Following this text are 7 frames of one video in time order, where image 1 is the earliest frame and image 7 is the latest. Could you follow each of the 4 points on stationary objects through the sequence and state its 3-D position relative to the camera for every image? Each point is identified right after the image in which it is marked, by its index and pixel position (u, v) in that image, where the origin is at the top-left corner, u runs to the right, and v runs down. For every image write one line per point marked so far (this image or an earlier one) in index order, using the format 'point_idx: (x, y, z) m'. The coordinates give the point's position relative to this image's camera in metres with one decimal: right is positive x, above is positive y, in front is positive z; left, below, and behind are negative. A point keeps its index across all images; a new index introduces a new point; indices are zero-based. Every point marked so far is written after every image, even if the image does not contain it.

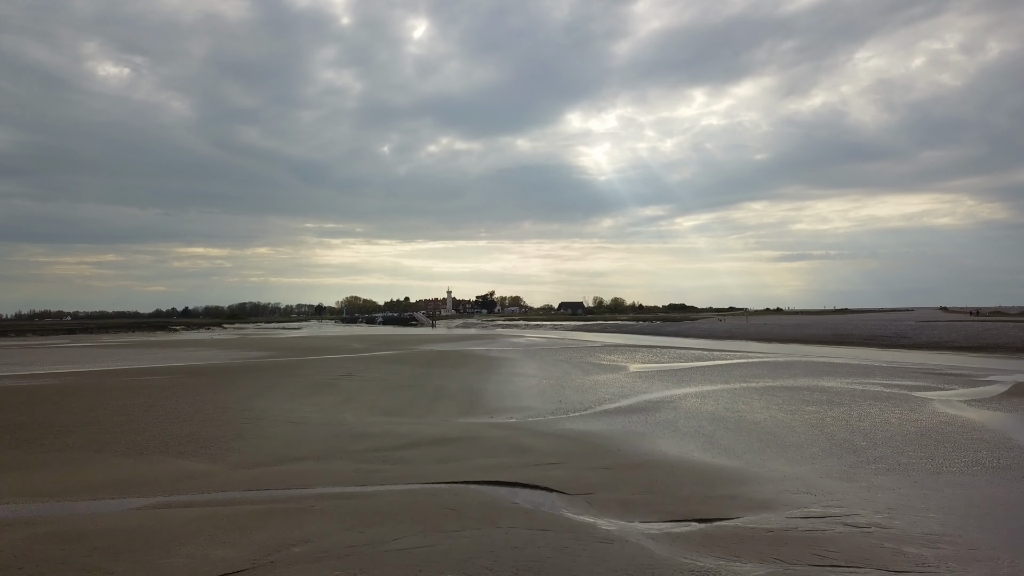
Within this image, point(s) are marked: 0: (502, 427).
0: (-0.2, -2.5, +9.5) m
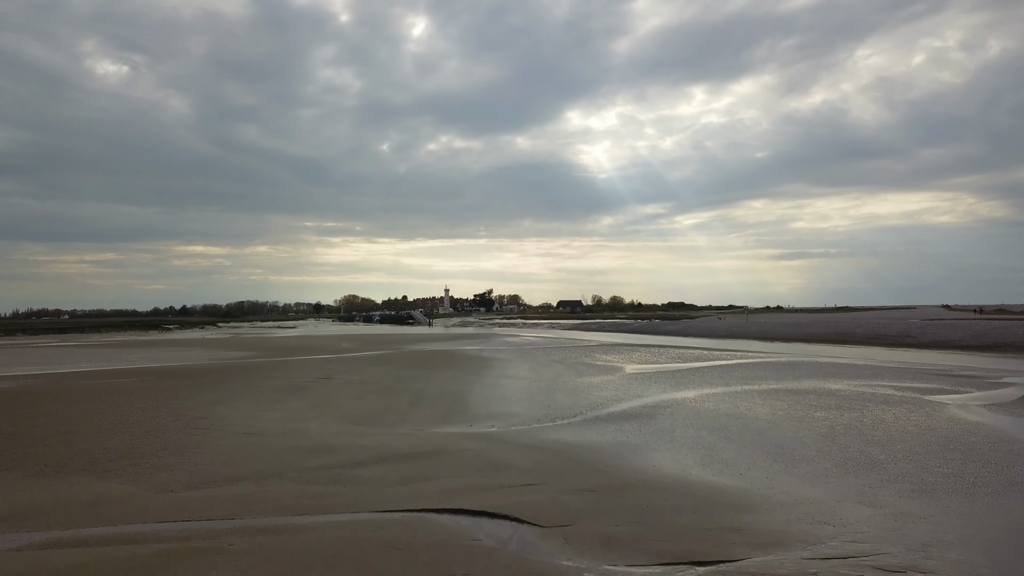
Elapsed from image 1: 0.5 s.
0: (-0.6, -2.4, +8.6) m
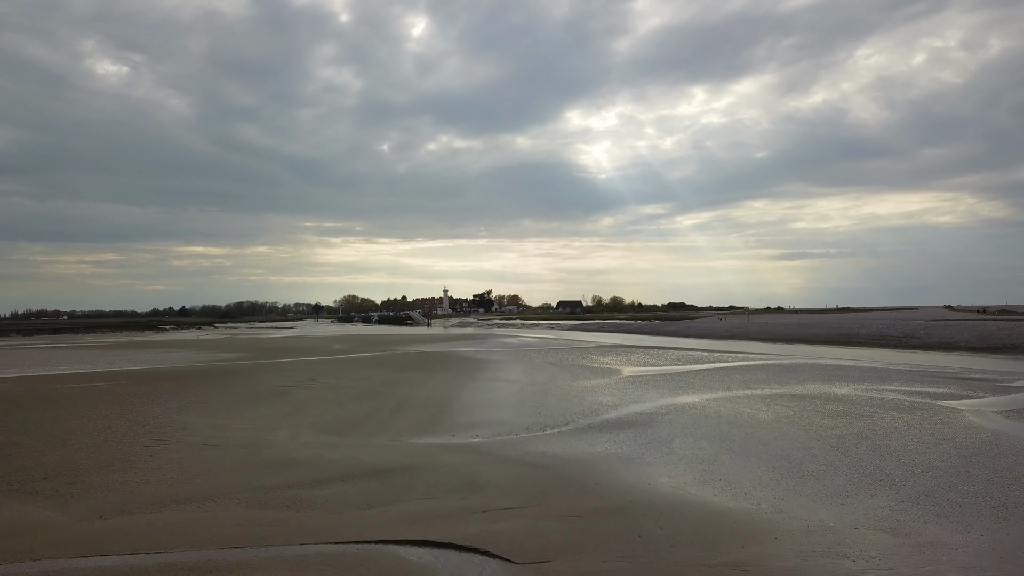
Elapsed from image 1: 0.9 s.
0: (-0.8, -2.4, +7.9) m
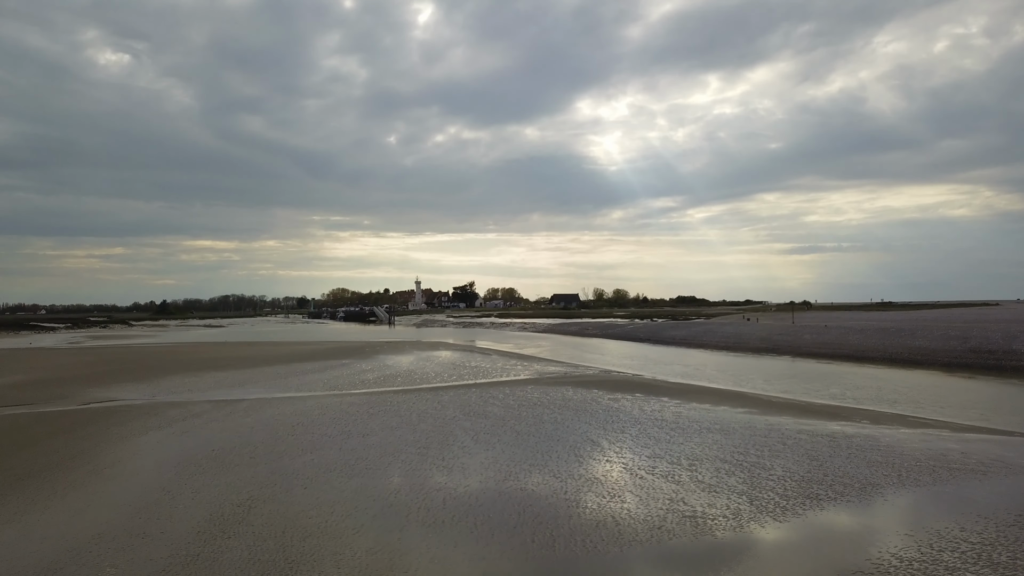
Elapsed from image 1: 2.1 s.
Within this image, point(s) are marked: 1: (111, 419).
0: (-6.4, -2.2, -5.1) m
1: (-8.4, -2.7, +11.1) m
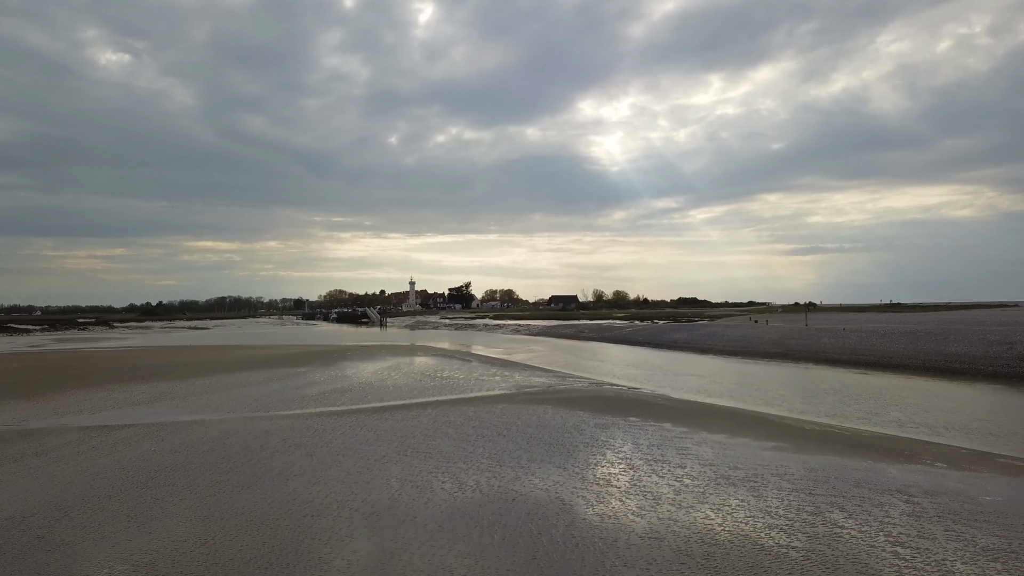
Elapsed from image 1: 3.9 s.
0: (-7.3, -2.0, -8.0) m
1: (-9.2, -2.6, +8.3) m
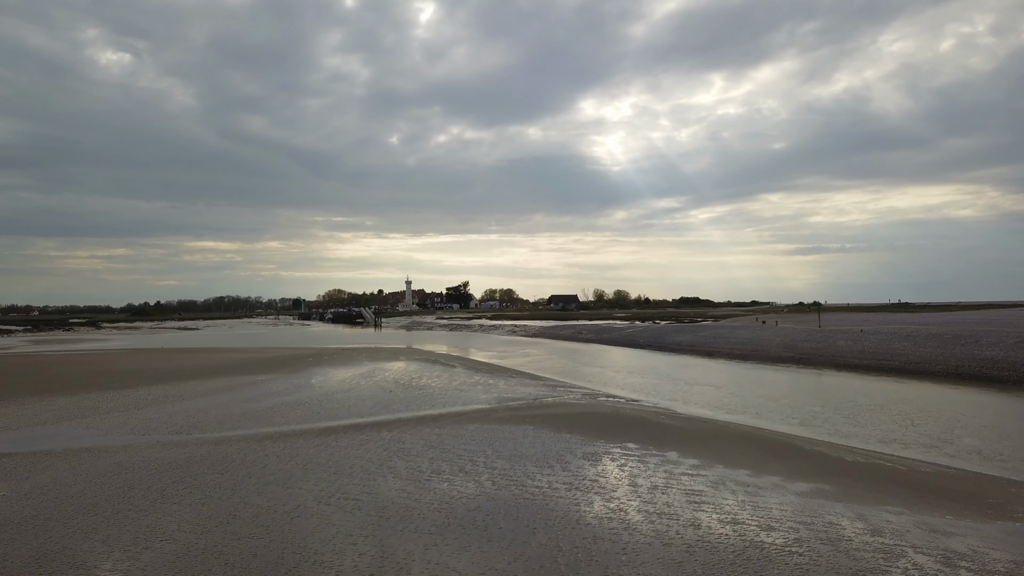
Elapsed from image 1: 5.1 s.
0: (-7.8, -2.0, -10.1) m
1: (-9.7, -2.6, +6.2) m
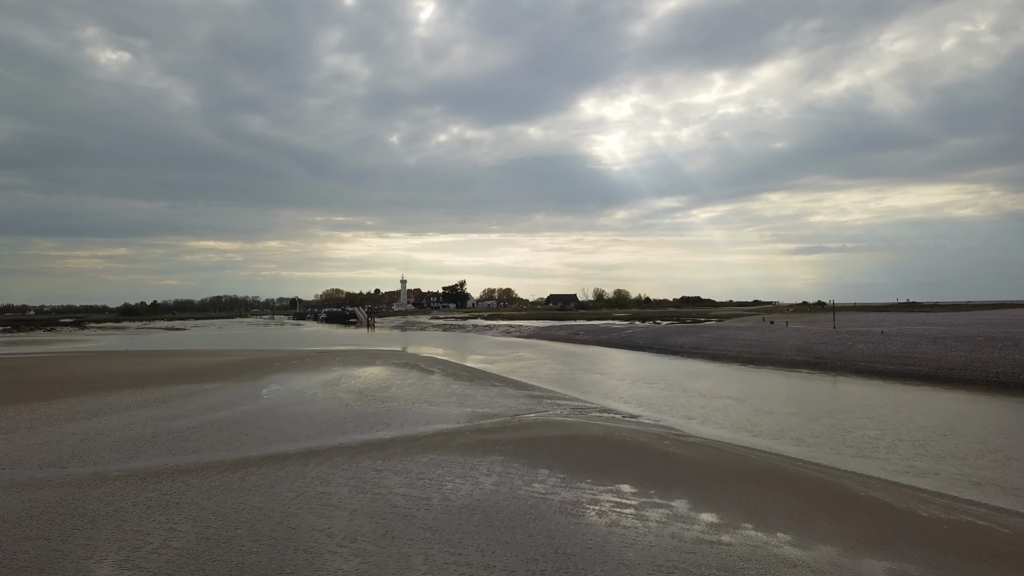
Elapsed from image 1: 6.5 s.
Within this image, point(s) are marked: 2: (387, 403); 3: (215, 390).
0: (-8.4, -1.9, -12.2) m
1: (-10.3, -2.5, +4.0) m
2: (-3.2, -2.9, +13.5) m
3: (-8.7, -3.0, +15.5) m
